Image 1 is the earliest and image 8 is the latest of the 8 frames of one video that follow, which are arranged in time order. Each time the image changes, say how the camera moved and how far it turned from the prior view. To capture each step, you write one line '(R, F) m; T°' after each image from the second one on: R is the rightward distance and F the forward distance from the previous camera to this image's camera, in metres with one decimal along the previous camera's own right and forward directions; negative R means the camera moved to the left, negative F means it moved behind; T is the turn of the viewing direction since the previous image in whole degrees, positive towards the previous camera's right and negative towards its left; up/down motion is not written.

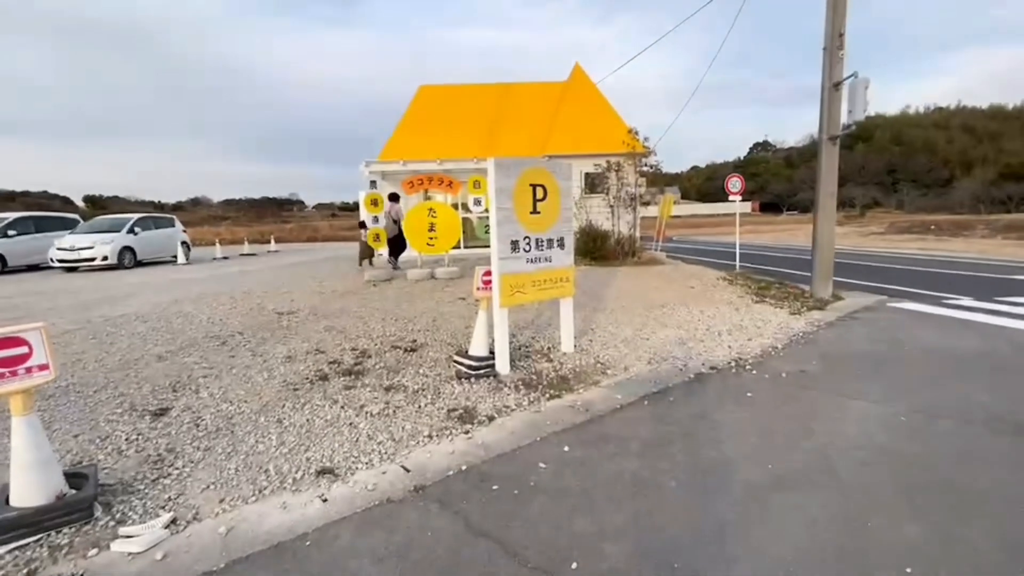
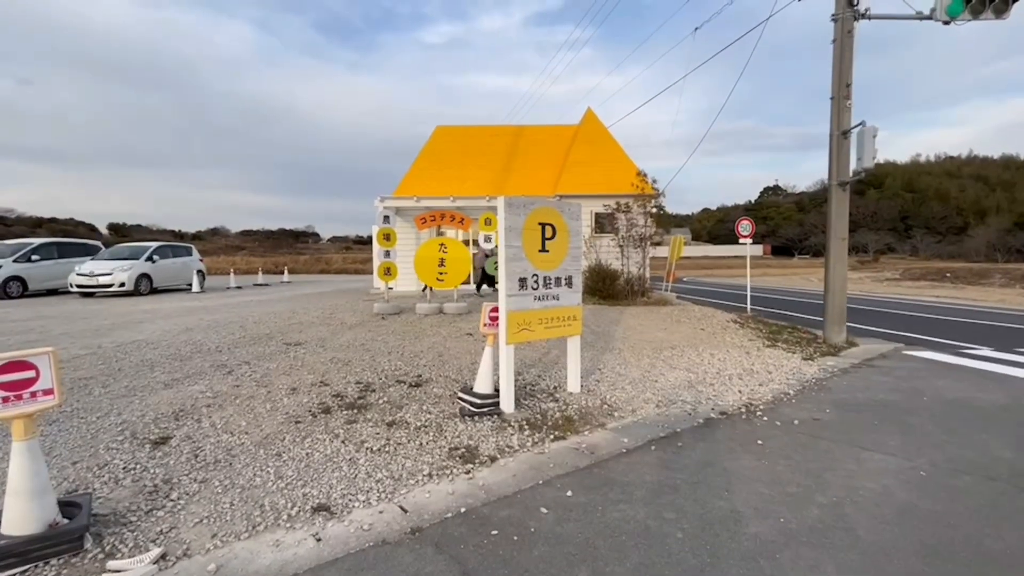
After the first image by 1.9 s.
(0.0, 0.0) m; -1°
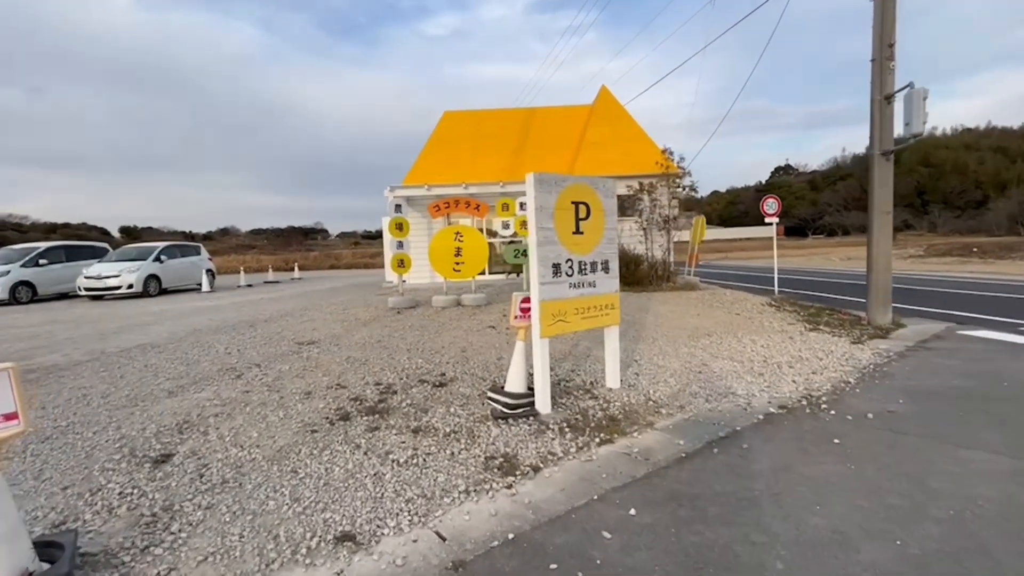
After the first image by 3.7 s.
(-0.2, +0.6) m; -1°
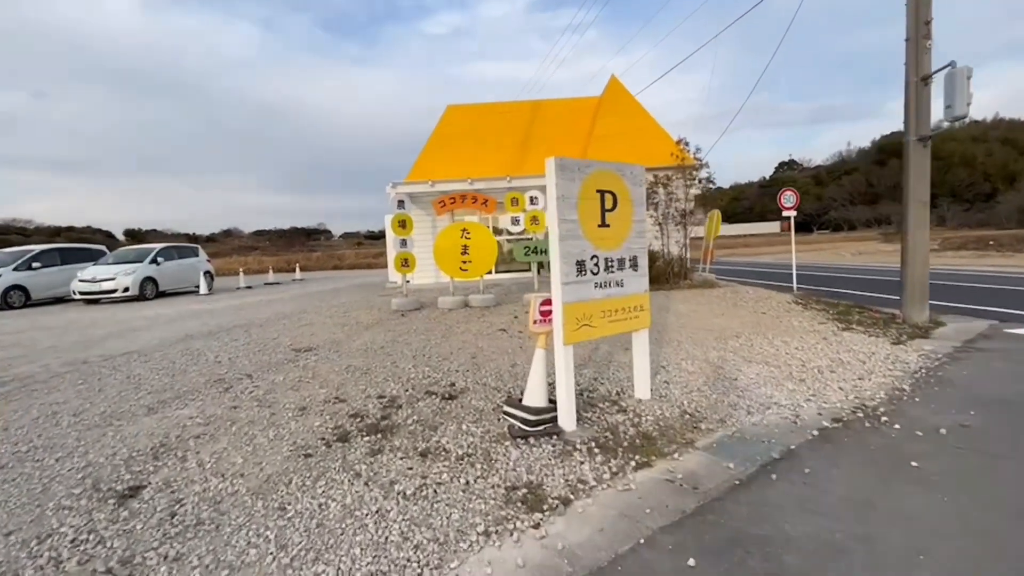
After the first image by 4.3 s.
(-0.1, +0.6) m; 0°
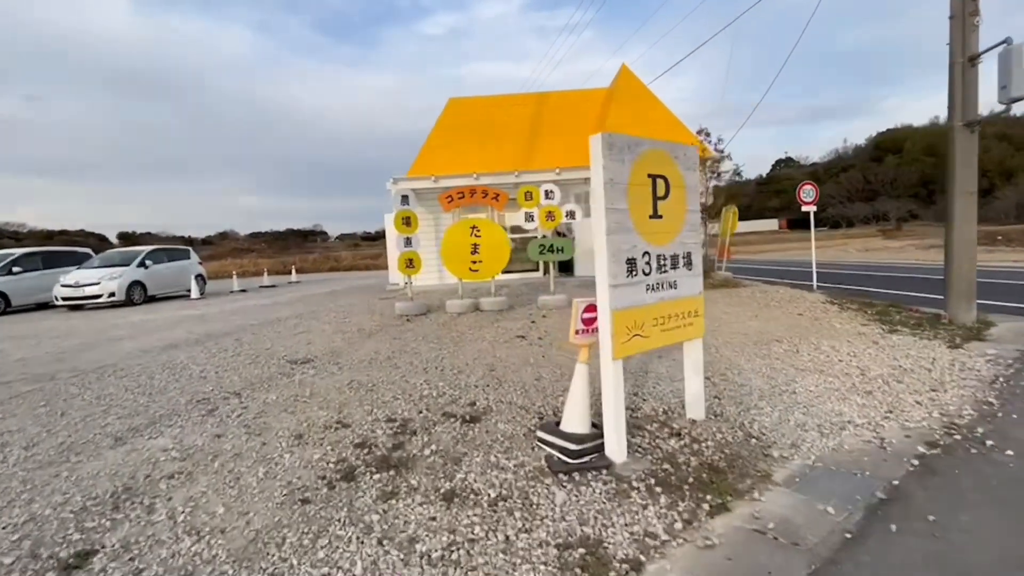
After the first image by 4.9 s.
(-0.3, +0.7) m; 0°
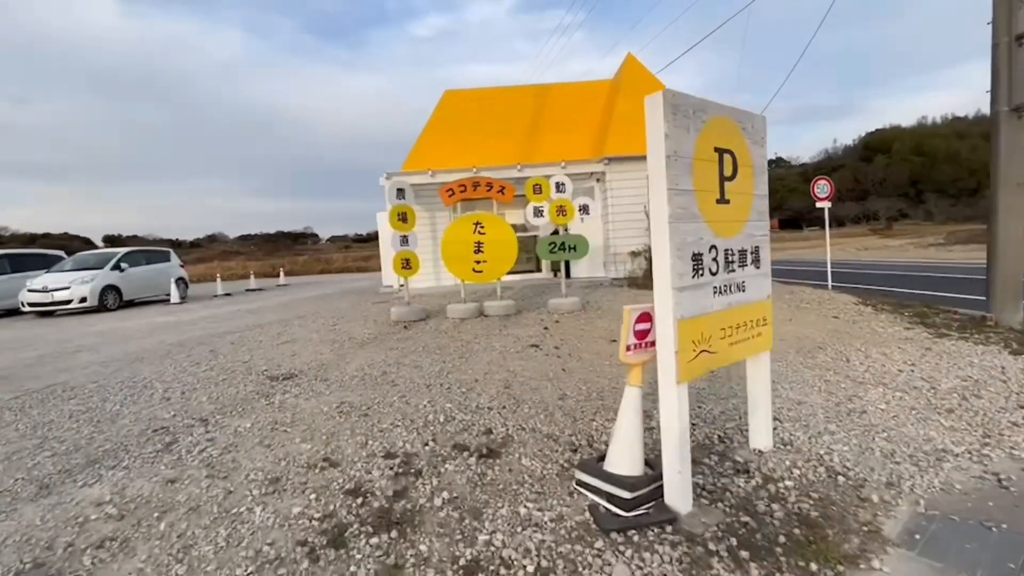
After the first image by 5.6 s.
(-0.2, +0.8) m; +1°
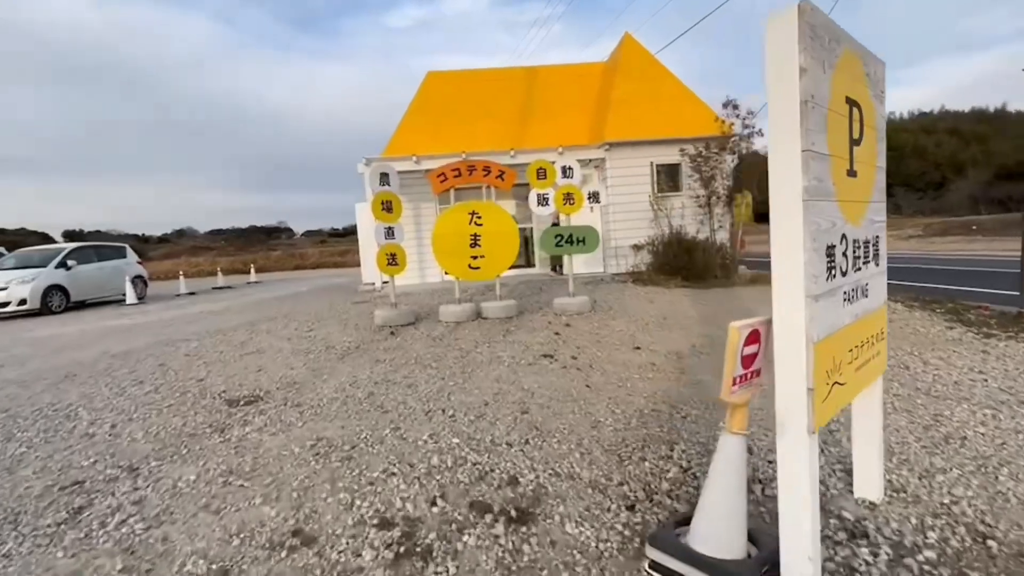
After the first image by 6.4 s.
(-0.3, +0.9) m; +2°
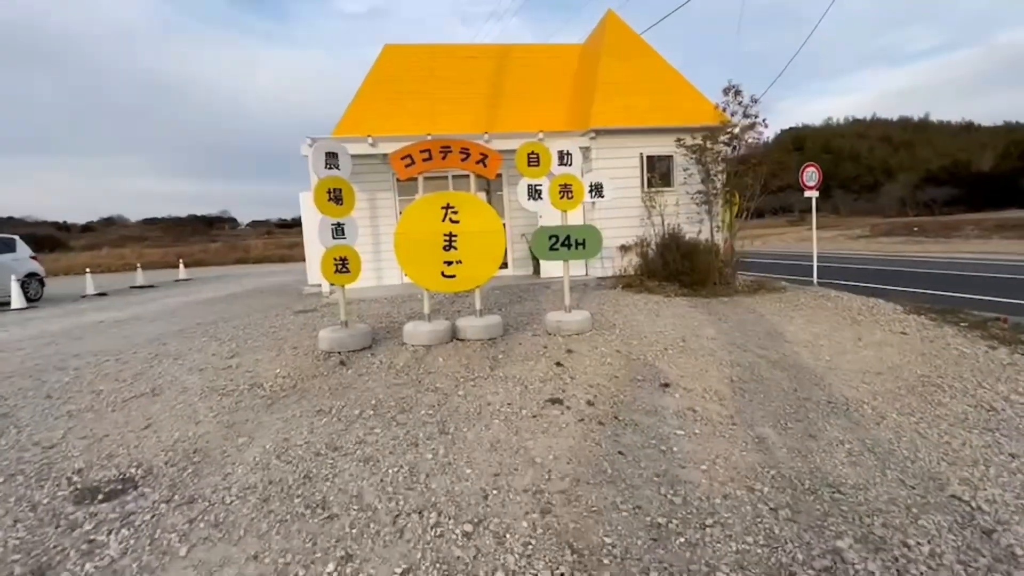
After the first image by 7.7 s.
(-0.3, +1.3) m; +5°
